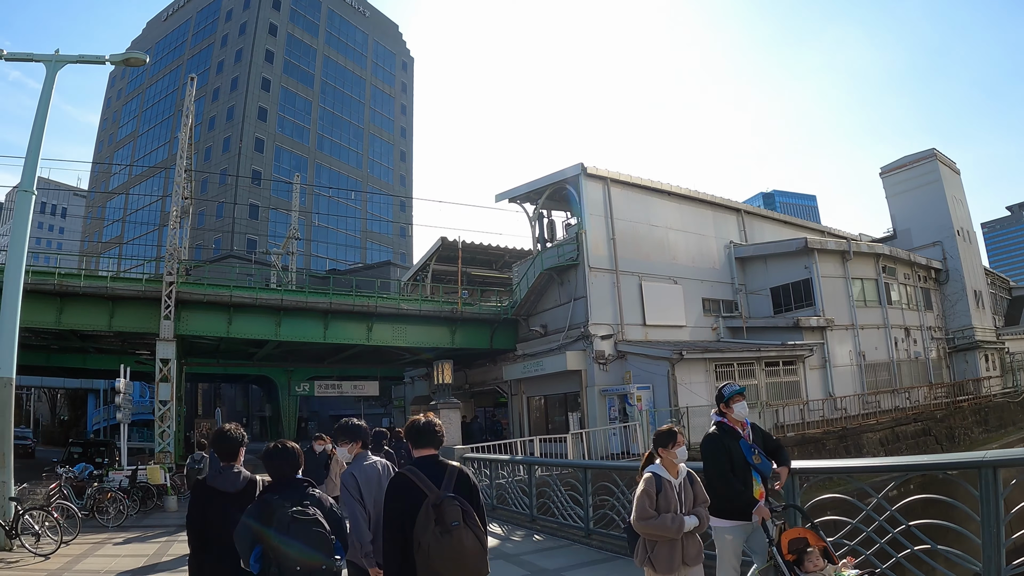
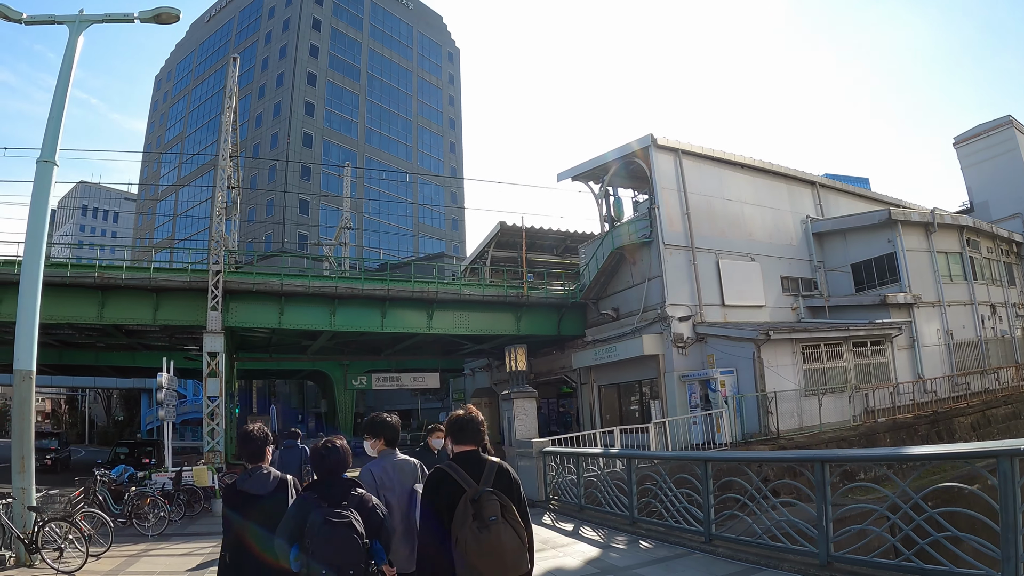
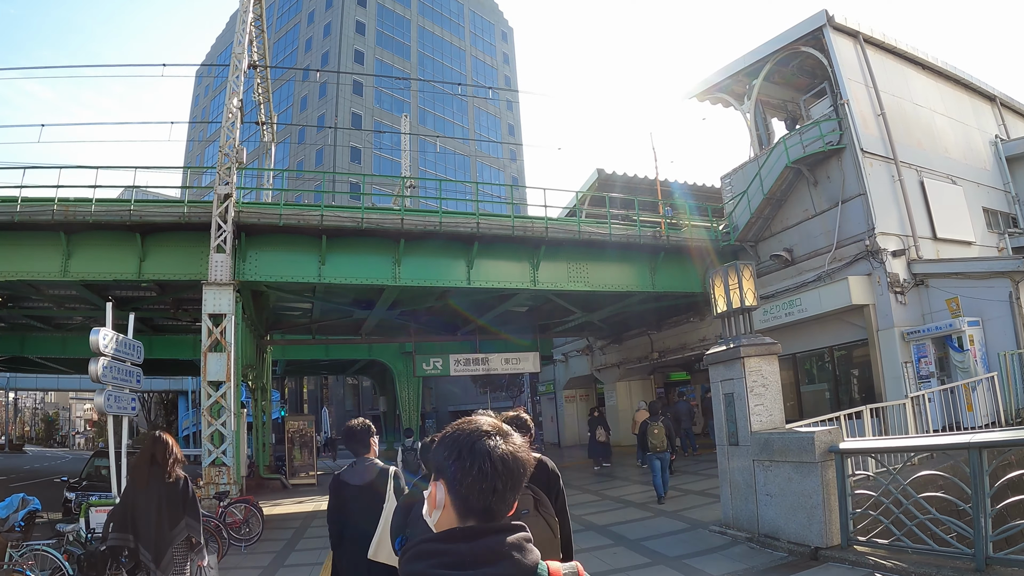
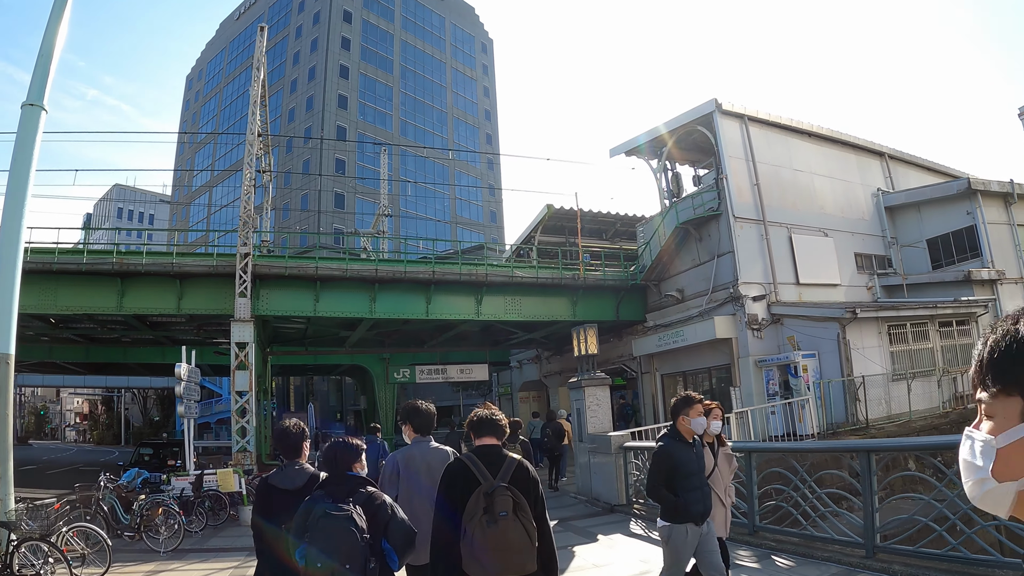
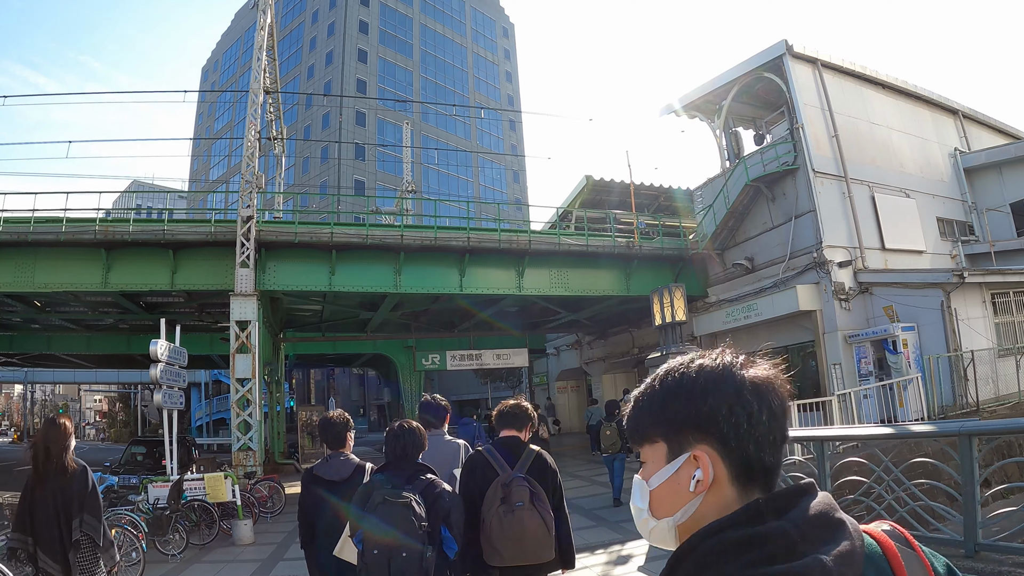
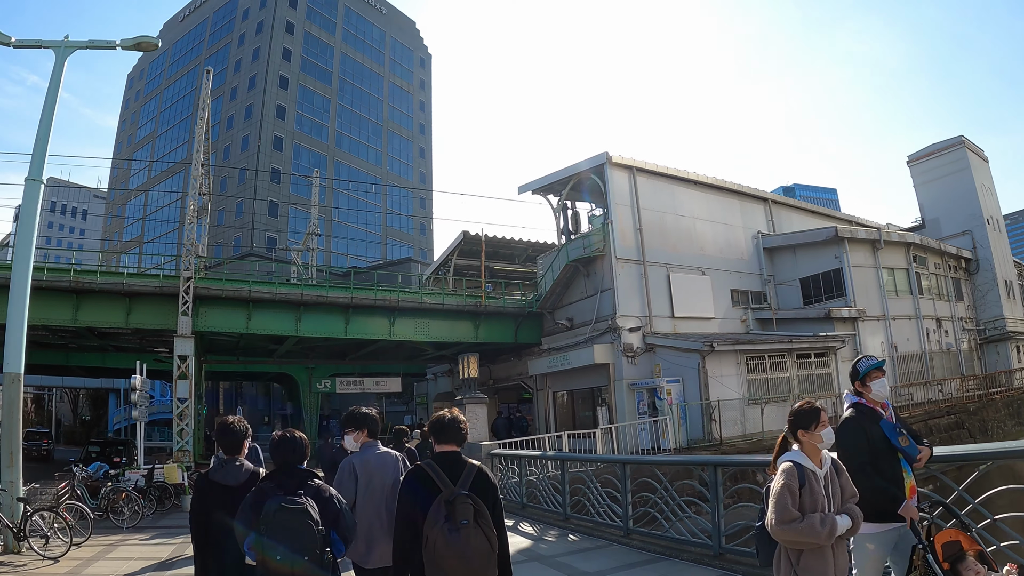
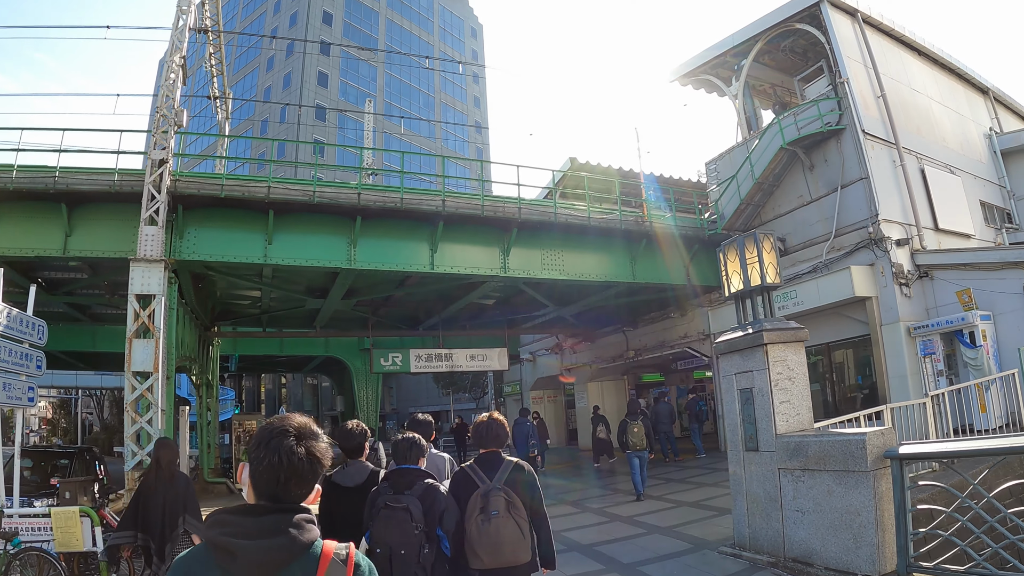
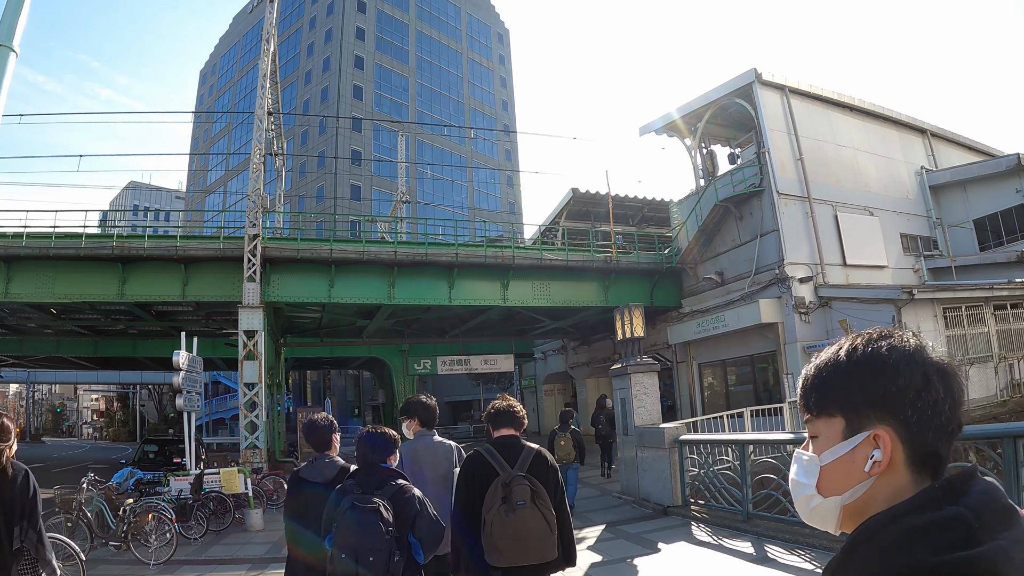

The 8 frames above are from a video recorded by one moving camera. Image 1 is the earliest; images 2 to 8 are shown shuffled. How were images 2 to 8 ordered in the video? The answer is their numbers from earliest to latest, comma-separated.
6, 2, 4, 8, 5, 3, 7
